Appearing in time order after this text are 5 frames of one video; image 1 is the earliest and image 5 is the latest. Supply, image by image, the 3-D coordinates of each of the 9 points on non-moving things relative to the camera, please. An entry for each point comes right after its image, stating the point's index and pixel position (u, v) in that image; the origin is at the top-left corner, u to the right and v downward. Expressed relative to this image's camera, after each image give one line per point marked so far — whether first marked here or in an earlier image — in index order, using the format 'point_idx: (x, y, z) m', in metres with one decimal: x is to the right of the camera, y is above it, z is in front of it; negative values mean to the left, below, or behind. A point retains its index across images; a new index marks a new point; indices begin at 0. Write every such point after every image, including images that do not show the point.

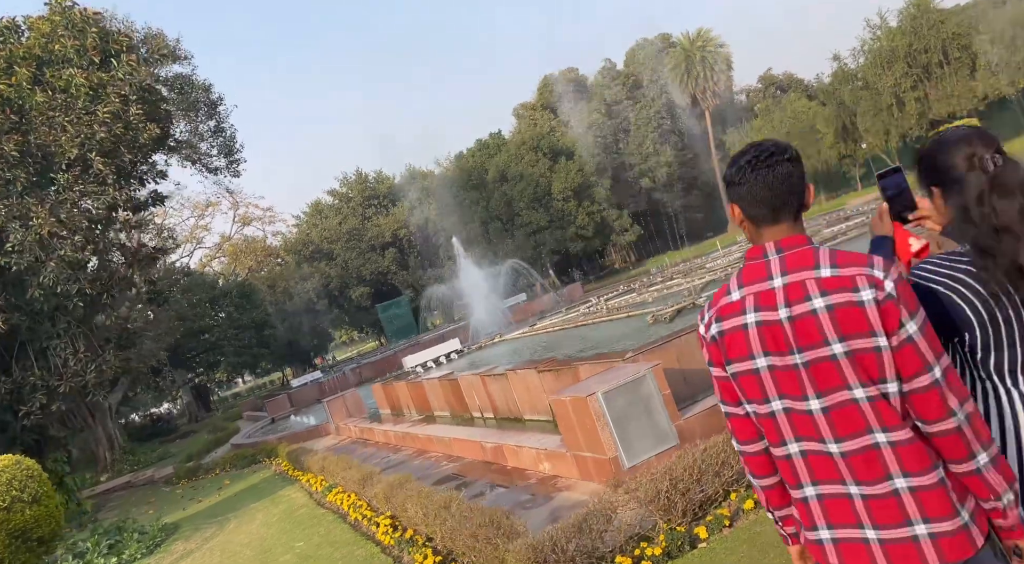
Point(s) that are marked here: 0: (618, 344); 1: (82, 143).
0: (+1.0, -0.6, +8.5) m
1: (-6.2, +2.0, +12.2) m
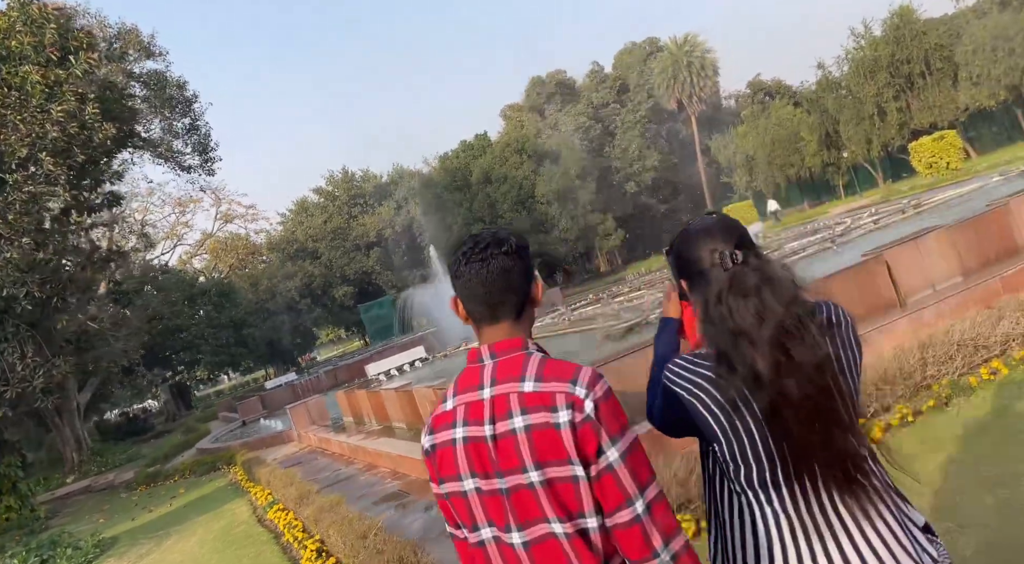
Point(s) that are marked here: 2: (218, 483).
0: (+0.5, -0.8, +8.3) m
1: (-6.7, +2.0, +12.0) m
2: (-4.4, -3.0, +12.9) m
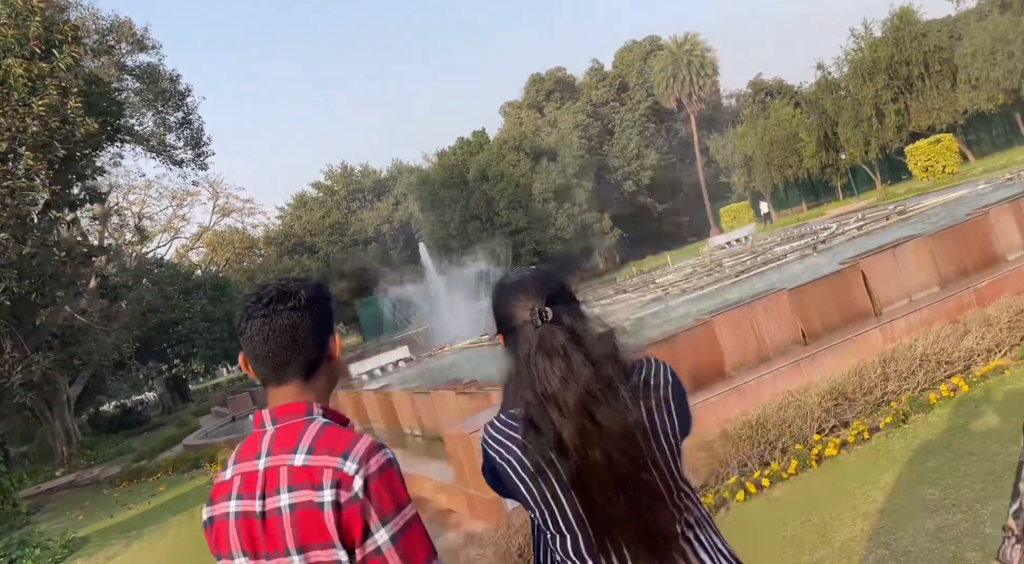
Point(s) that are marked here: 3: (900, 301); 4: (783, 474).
0: (+0.2, -0.8, +8.2) m
1: (-6.9, +2.0, +11.9) m
2: (-4.7, -3.0, +12.9) m
3: (+3.6, -0.2, +7.9) m
4: (+1.5, -1.1, +4.7) m
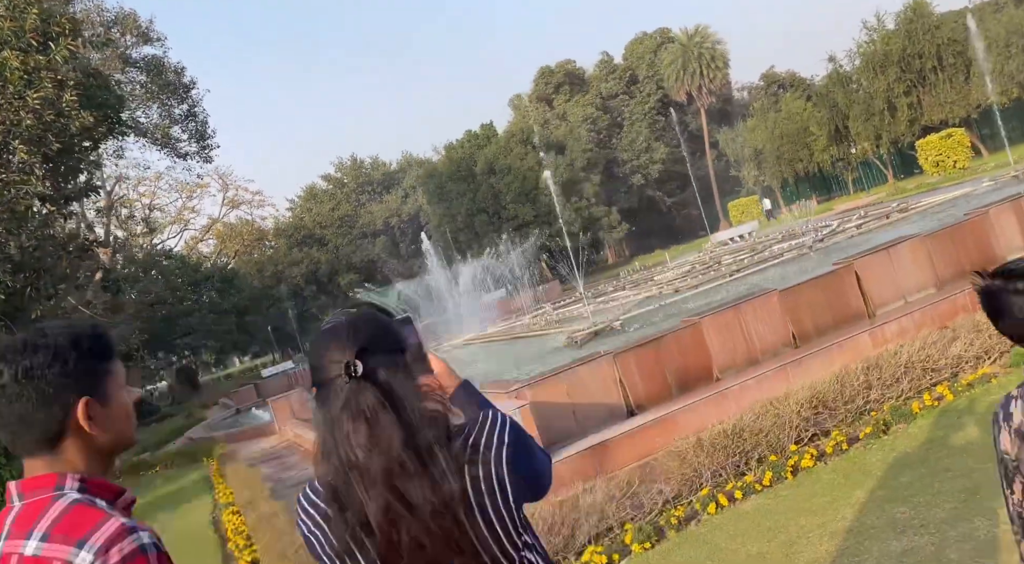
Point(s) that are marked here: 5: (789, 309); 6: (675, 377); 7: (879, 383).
0: (+0.1, -0.8, +8.1) m
1: (-7.0, +2.1, +11.9) m
2: (-4.8, -2.9, +12.8) m
3: (+3.5, -0.2, +7.8) m
4: (+1.3, -1.1, +4.6) m
5: (+2.4, -0.2, +7.3) m
6: (+1.3, -0.8, +7.0) m
7: (+2.2, -0.6, +5.2) m
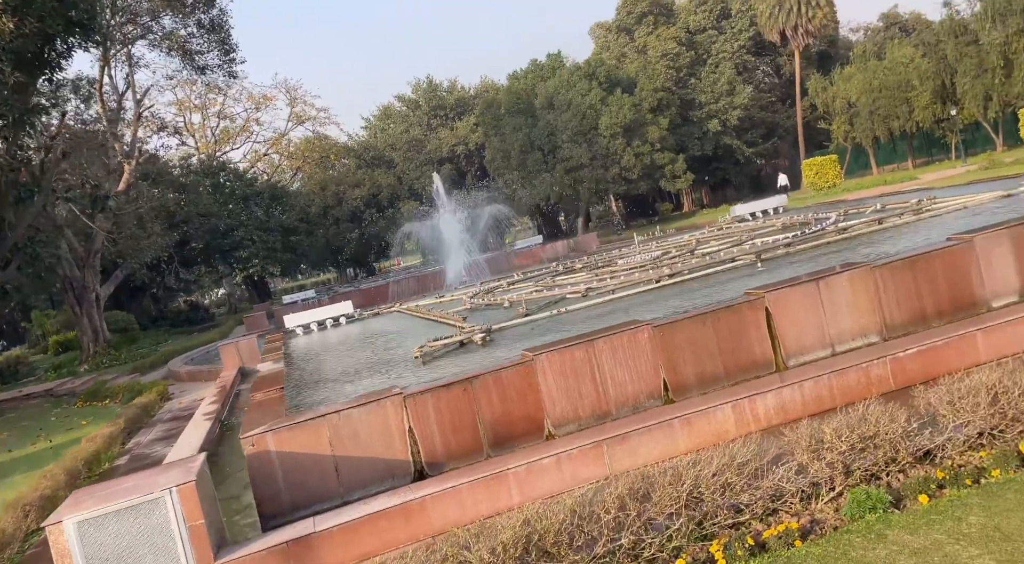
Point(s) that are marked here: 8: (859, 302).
0: (-1.2, -0.8, +6.7) m
1: (-7.5, +3.1, +11.0) m
2: (-5.6, -2.0, +12.2) m
3: (+2.1, -0.5, +6.0) m
4: (-0.5, -1.4, +3.1) m
5: (+1.0, -0.5, +5.7) m
6: (-0.1, -0.9, +5.5) m
7: (+0.5, -1.0, +3.6) m
8: (+2.4, -0.2, +6.0) m
